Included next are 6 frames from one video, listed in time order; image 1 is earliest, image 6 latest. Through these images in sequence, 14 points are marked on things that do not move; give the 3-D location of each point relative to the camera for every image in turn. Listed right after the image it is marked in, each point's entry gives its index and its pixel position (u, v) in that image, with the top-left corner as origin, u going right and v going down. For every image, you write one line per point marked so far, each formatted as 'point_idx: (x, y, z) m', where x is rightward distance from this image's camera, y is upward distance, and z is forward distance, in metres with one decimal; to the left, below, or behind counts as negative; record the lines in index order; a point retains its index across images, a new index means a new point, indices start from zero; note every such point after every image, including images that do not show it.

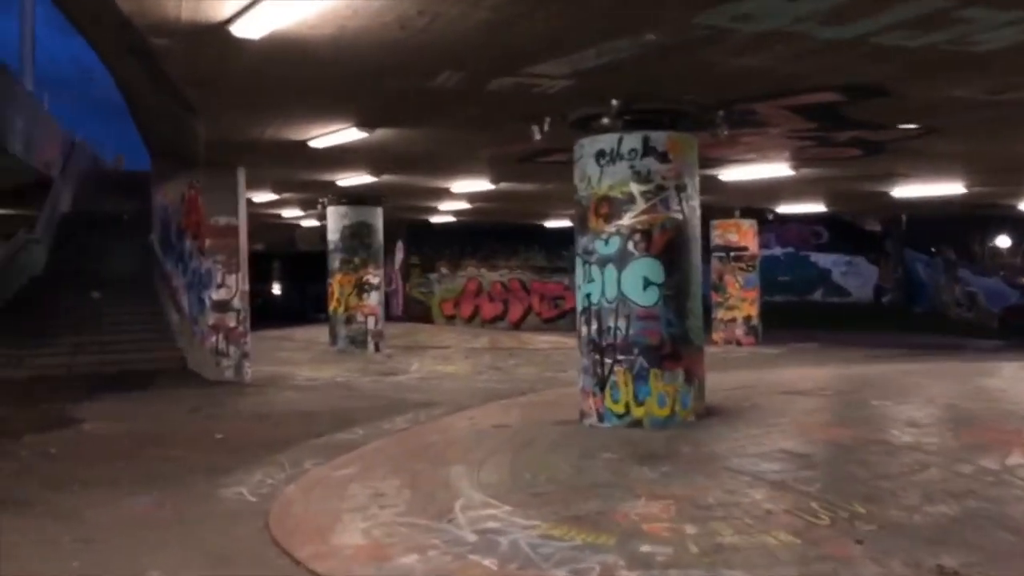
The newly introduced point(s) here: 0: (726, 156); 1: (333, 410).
0: (+4.3, +2.6, +16.7) m
1: (-3.1, -2.1, +14.7) m
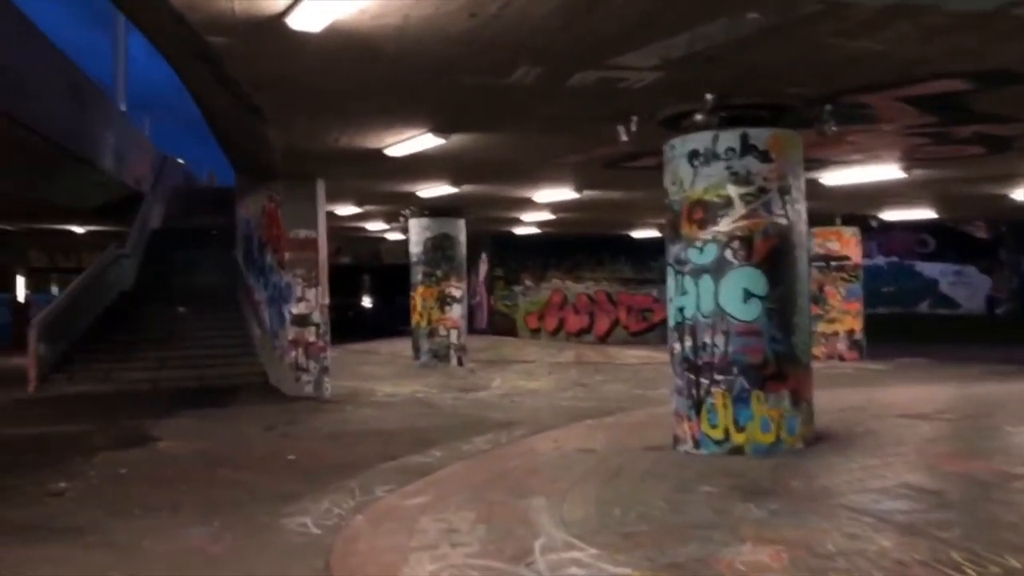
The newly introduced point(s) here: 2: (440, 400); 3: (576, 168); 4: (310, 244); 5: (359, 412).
0: (+5.9, +2.4, +15.3) m
1: (-1.7, -2.4, +14.1) m
2: (-1.5, -2.4, +17.9) m
3: (+1.3, +2.5, +17.7) m
4: (-4.3, +0.9, +17.8) m
5: (-2.9, -2.4, +16.1) m
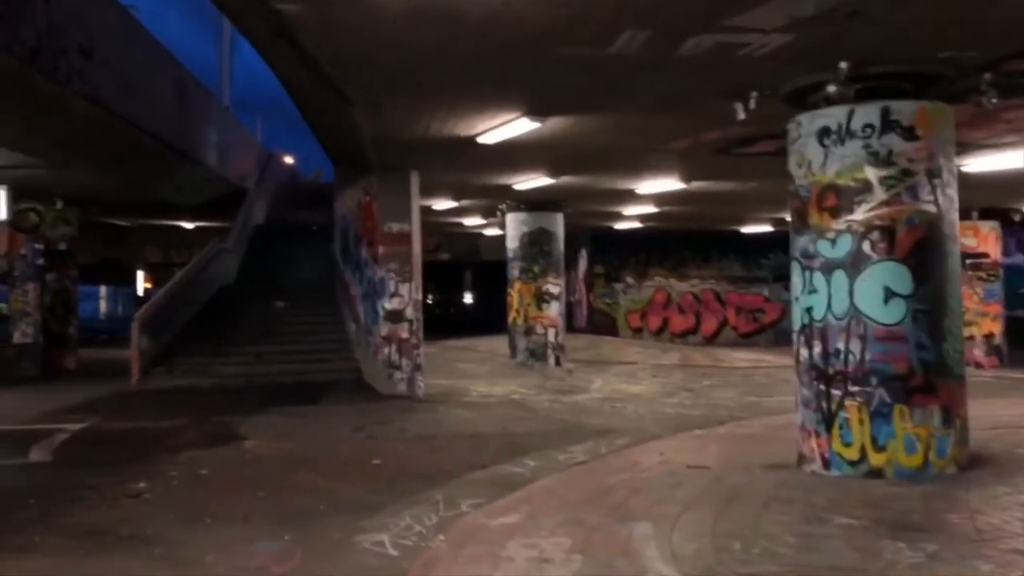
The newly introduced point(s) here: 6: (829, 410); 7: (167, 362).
0: (+7.6, +2.4, +13.5) m
1: (-0.1, -2.3, +13.2) m
2: (+0.5, -2.3, +16.9) m
3: (+3.4, +2.6, +16.4) m
4: (-2.2, +1.0, +17.2) m
5: (-1.1, -2.3, +15.4) m
6: (+3.6, -1.4, +9.4) m
7: (-7.9, -1.7, +19.0) m
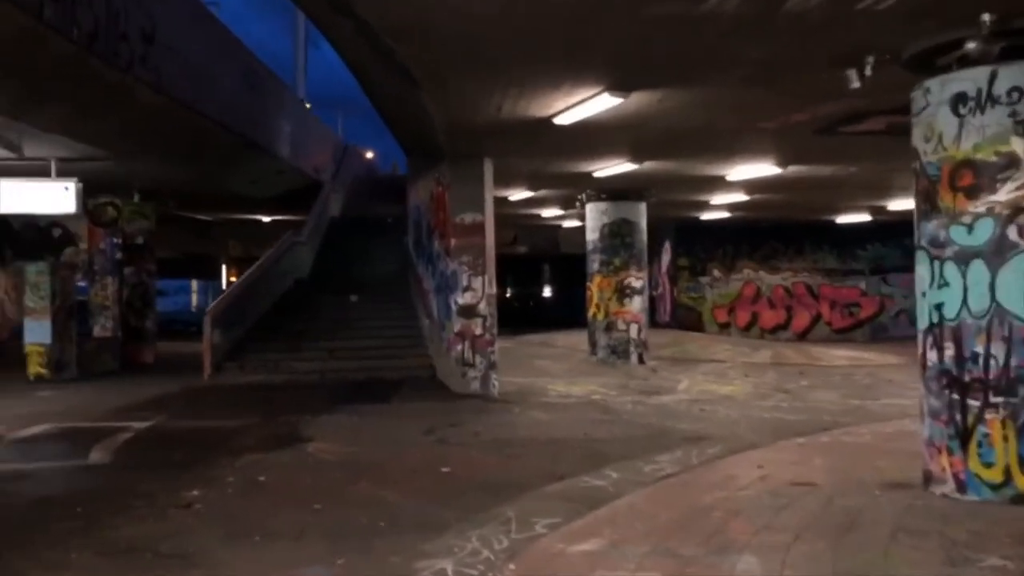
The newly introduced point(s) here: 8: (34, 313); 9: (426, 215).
0: (+8.7, +2.5, +11.7) m
1: (+1.0, -2.2, +12.2) m
2: (+2.0, -2.2, +15.8) m
3: (+4.8, +2.7, +15.0) m
4: (-0.7, +1.1, +16.4) m
5: (+0.3, -2.2, +14.4) m
6: (+4.4, -1.3, +8.1) m
7: (-6.1, -1.6, +18.7) m
8: (-10.8, -0.6, +18.8) m
9: (-2.0, +1.7, +19.2) m
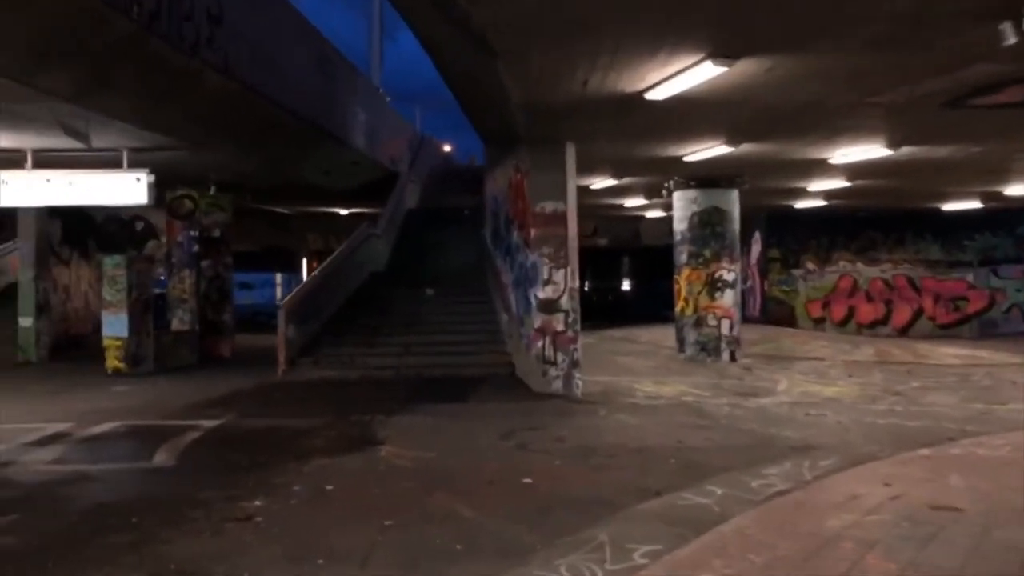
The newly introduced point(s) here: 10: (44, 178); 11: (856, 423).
0: (+9.8, +2.6, +9.9) m
1: (+2.2, -2.1, +11.1) m
2: (+3.5, -2.1, +14.6) m
3: (+6.2, +2.8, +13.5) m
4: (+0.9, +1.3, +15.3) m
5: (+1.6, -2.1, +13.4) m
6: (+5.1, -1.2, +6.7) m
7: (-4.3, -1.4, +18.2) m
8: (-9.0, -0.4, +18.7) m
9: (-0.2, +1.8, +18.2) m
10: (-8.3, +2.0, +14.8) m
11: (+5.3, -2.1, +12.9) m
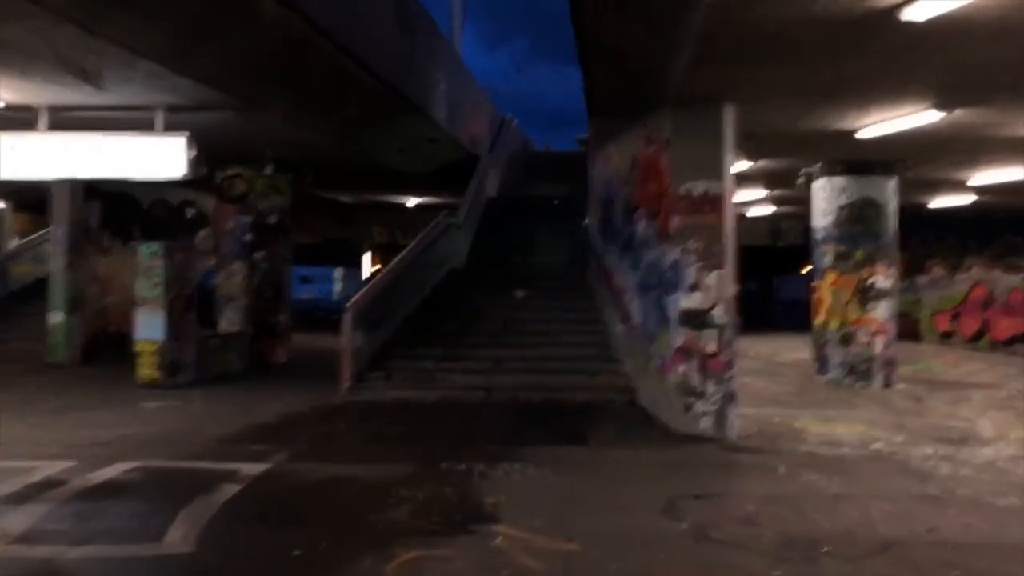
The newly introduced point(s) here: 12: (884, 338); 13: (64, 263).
0: (+11.4, +2.3, +5.7) m
1: (+3.7, -2.2, +7.4) m
2: (+5.3, -2.2, +10.8) m
3: (+8.0, +2.6, +9.5) m
4: (+2.8, +1.2, +11.7) m
5: (+3.3, -2.2, +9.7) m
6: (+6.4, -1.4, +2.8) m
7: (-2.3, -1.4, +14.9) m
8: (-6.8, -0.3, +15.7) m
9: (+2.0, +1.8, +14.7) m
10: (-6.4, +2.1, +11.8) m
11: (+7.0, -2.3, +9.0) m
12: (+8.0, -1.1, +18.1) m
13: (-10.1, +0.6, +18.9) m
